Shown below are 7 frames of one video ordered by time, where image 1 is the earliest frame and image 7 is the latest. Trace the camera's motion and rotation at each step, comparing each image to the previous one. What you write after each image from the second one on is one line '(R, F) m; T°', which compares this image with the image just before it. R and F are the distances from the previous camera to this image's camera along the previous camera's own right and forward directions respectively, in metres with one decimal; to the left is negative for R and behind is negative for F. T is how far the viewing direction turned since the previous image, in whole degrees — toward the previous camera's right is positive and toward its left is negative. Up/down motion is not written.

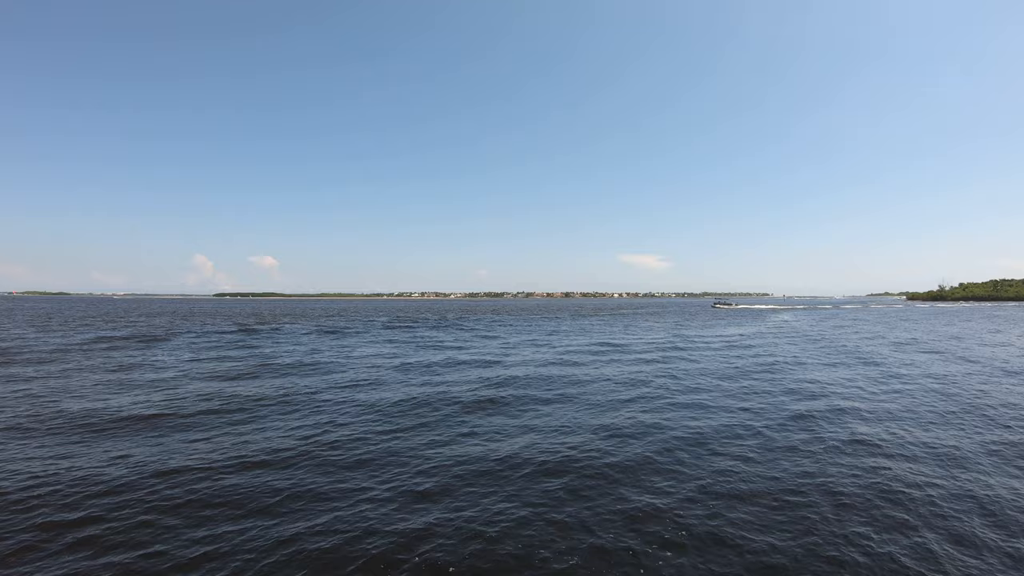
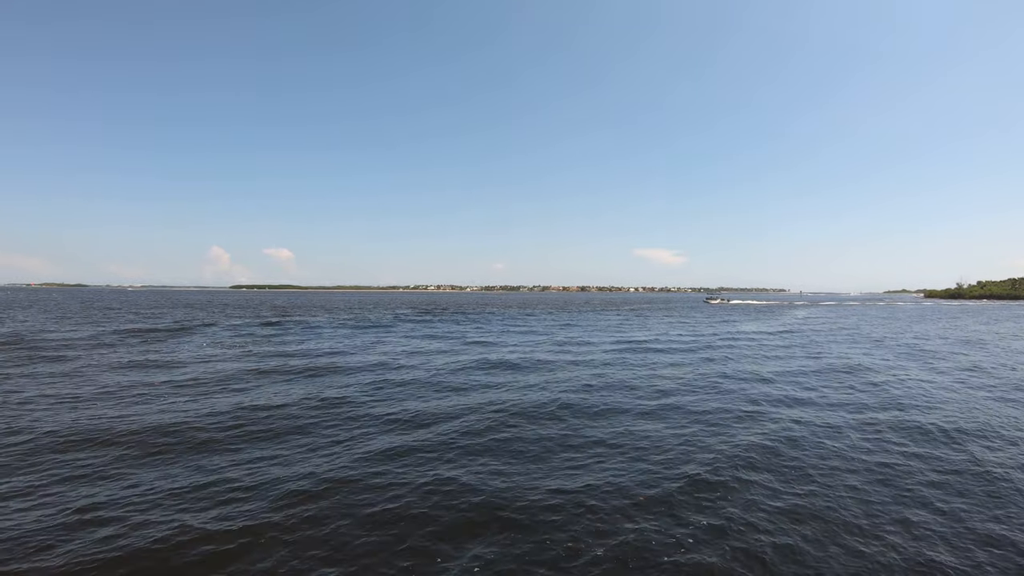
(-1.0, +1.1) m; -1°
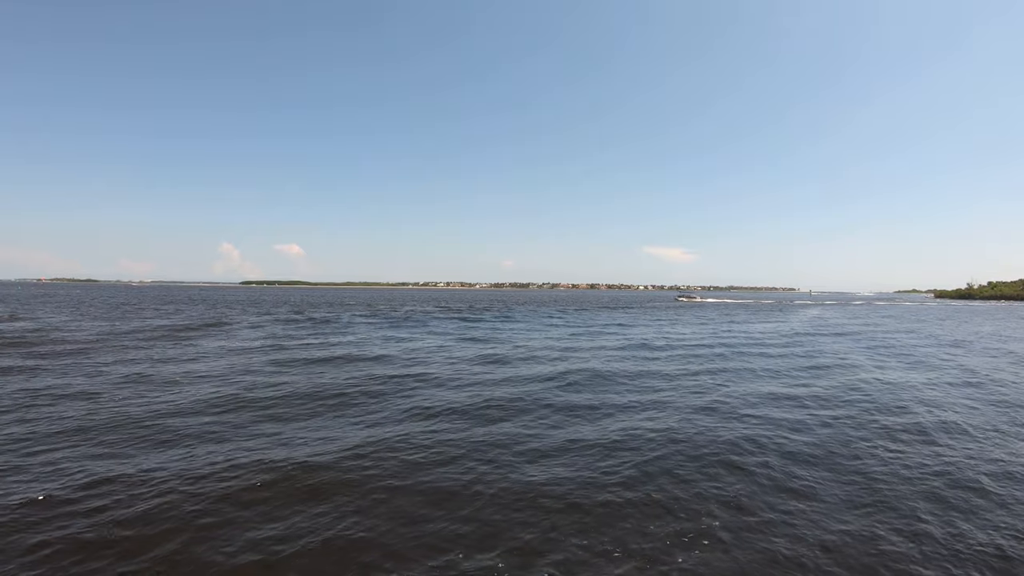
(-1.7, +1.2) m; -1°
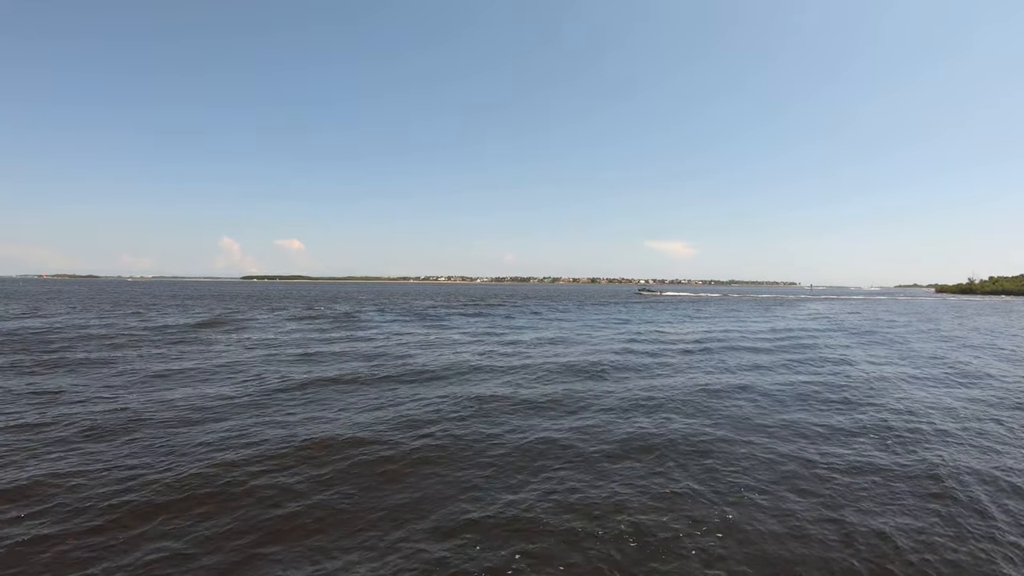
(-1.0, 0.0) m; 0°
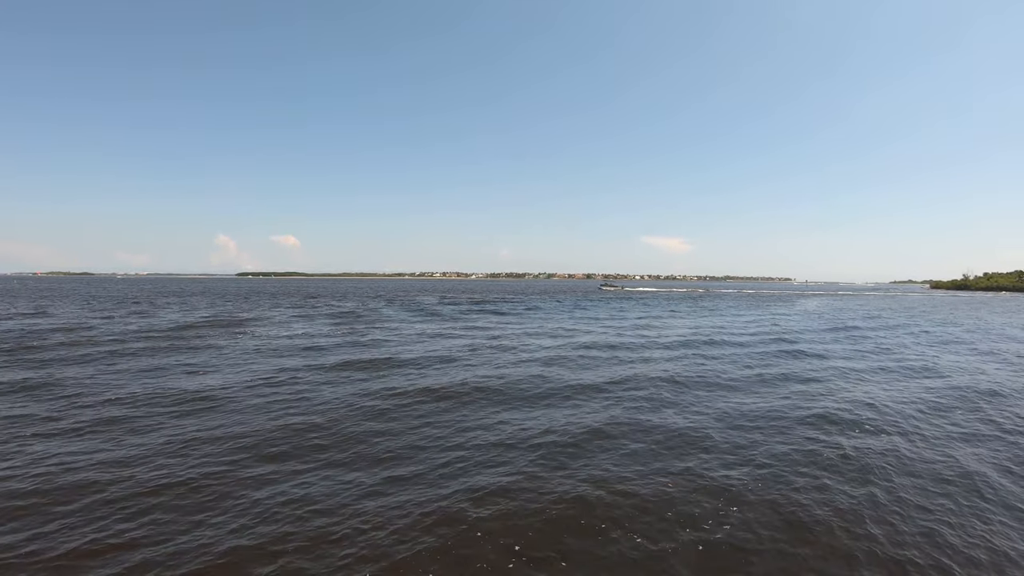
(-2.5, +0.3) m; +1°
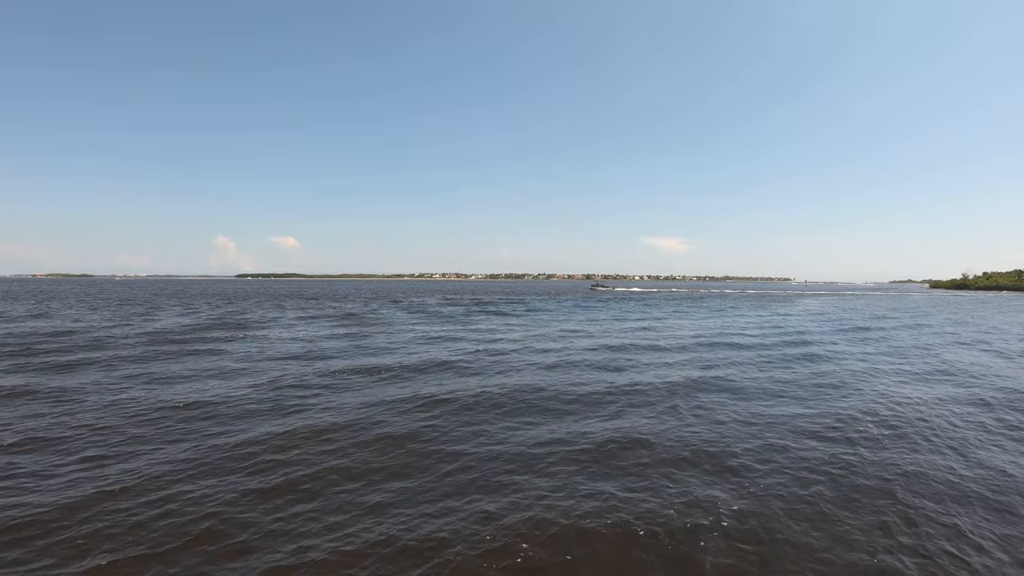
(+0.9, -0.2) m; 0°
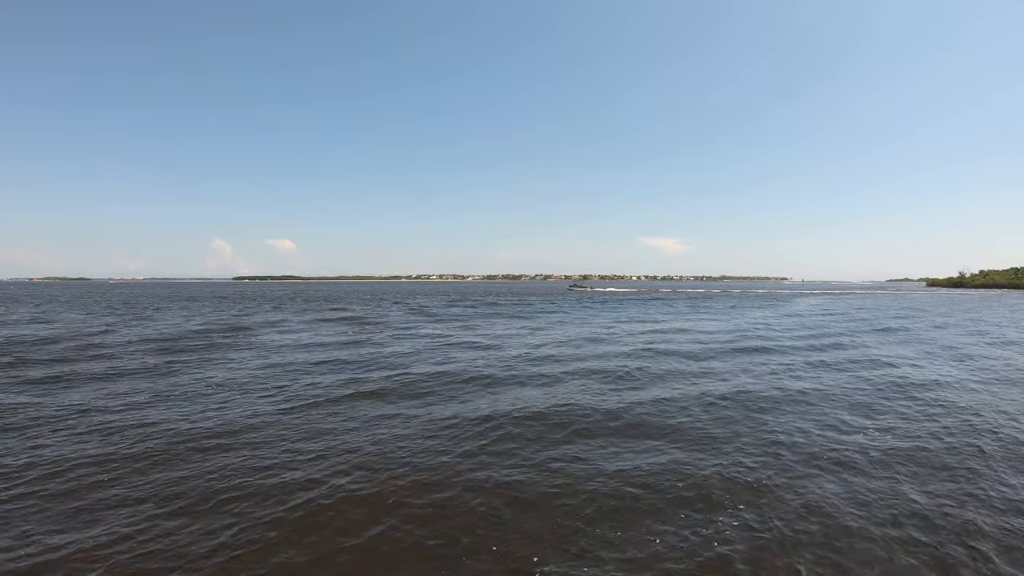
(-1.7, +0.6) m; +1°
